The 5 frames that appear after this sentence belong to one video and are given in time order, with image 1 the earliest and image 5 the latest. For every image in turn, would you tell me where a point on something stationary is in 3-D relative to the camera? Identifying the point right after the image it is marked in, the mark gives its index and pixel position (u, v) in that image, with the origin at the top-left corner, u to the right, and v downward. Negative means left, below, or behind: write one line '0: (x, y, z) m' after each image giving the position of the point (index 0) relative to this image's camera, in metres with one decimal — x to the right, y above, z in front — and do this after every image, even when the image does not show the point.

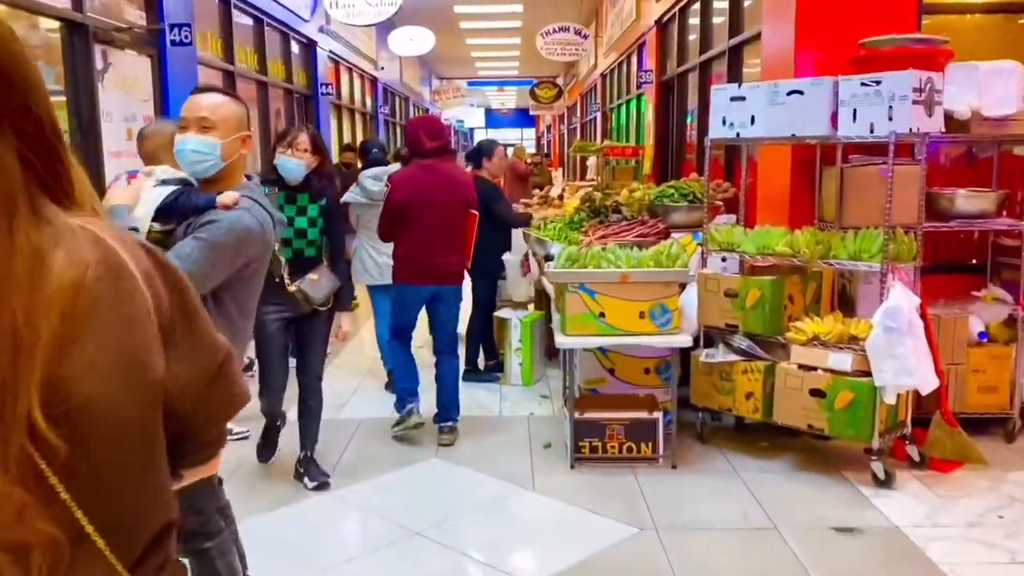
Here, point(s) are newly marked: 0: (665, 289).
0: (+0.7, 0.0, +4.0) m
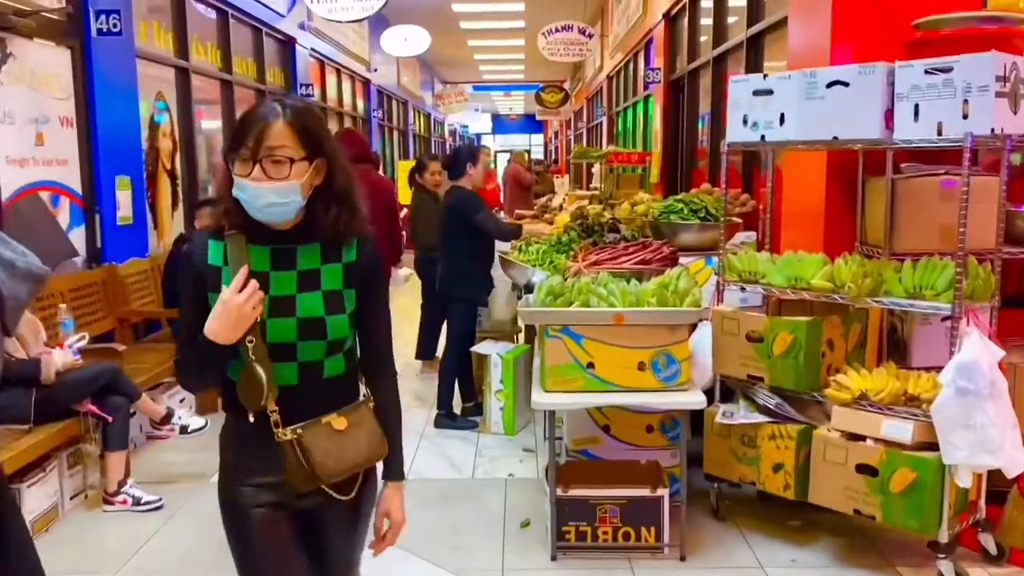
0: (+0.6, -0.2, +3.1) m
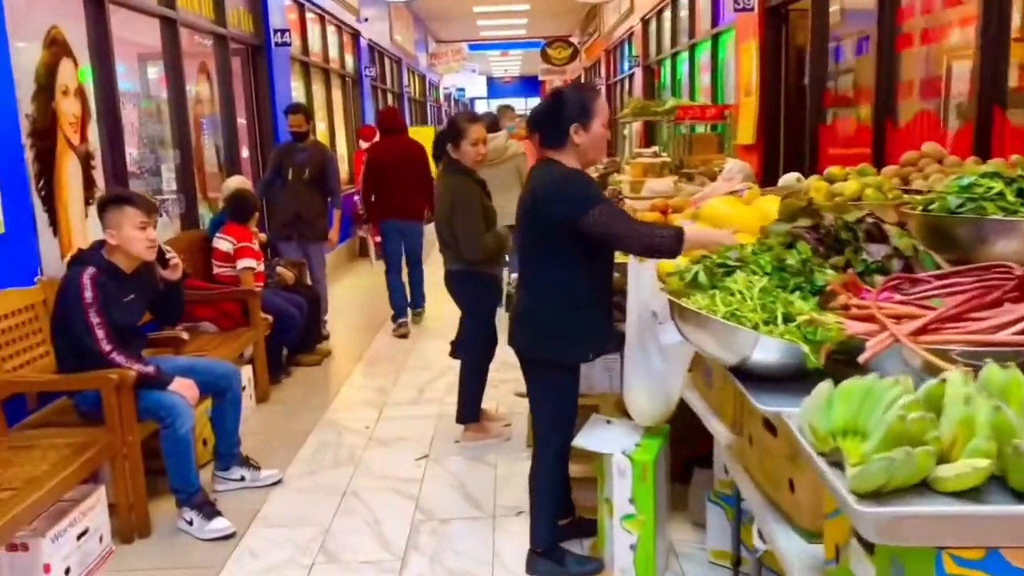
0: (+1.0, -0.4, +1.1) m
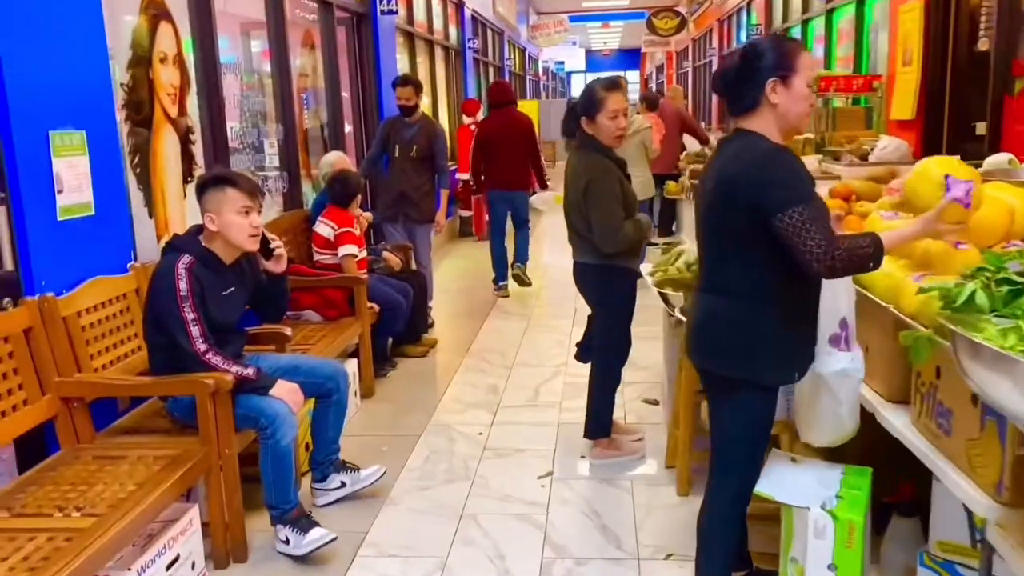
0: (+1.2, -0.4, +0.5) m
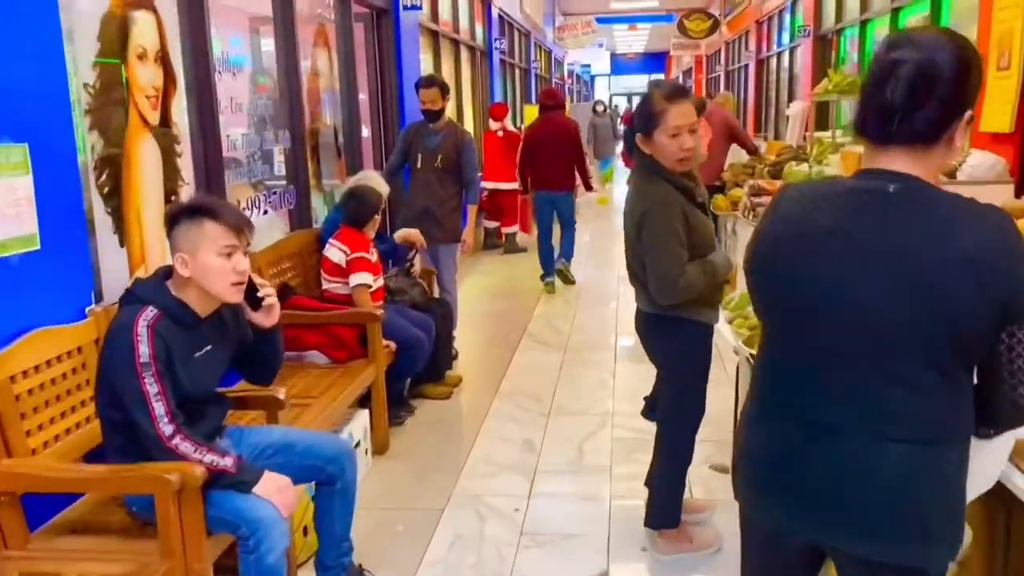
0: (+1.3, -0.6, -0.2) m
